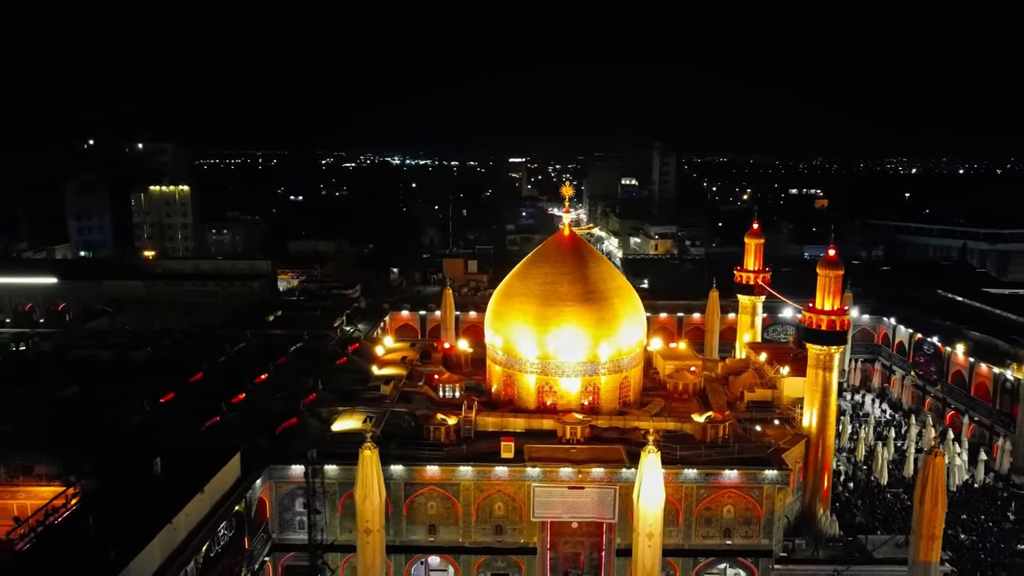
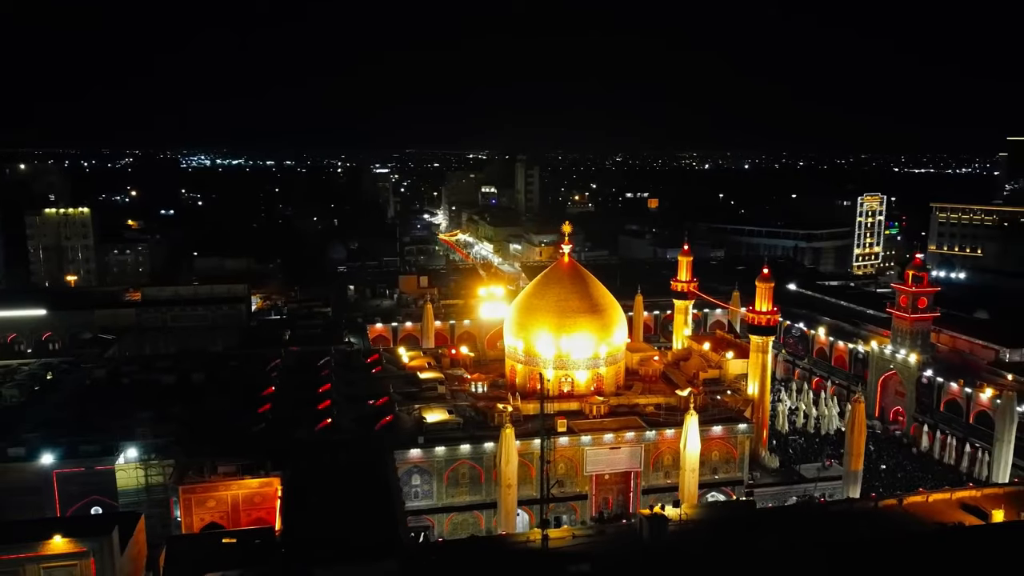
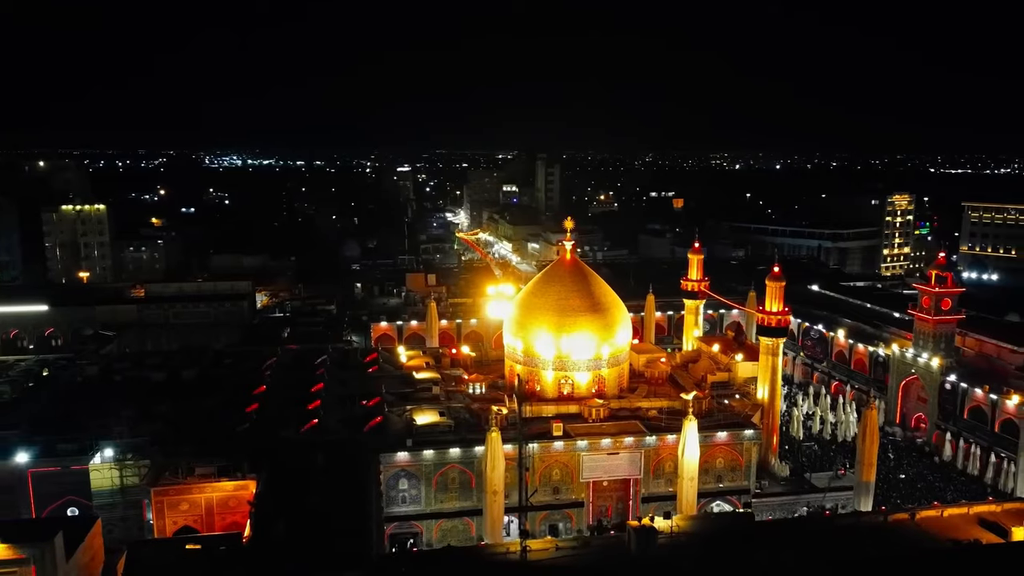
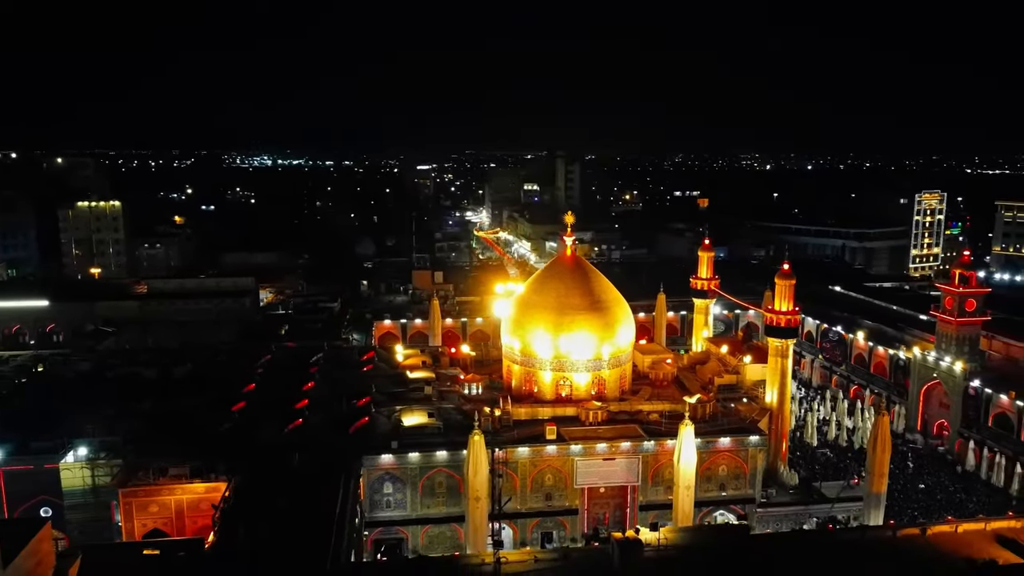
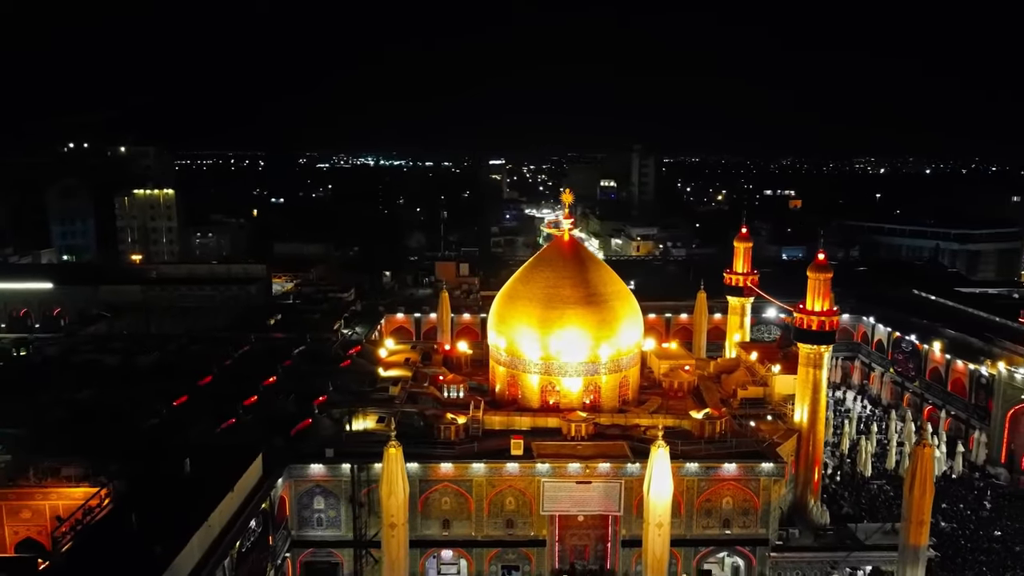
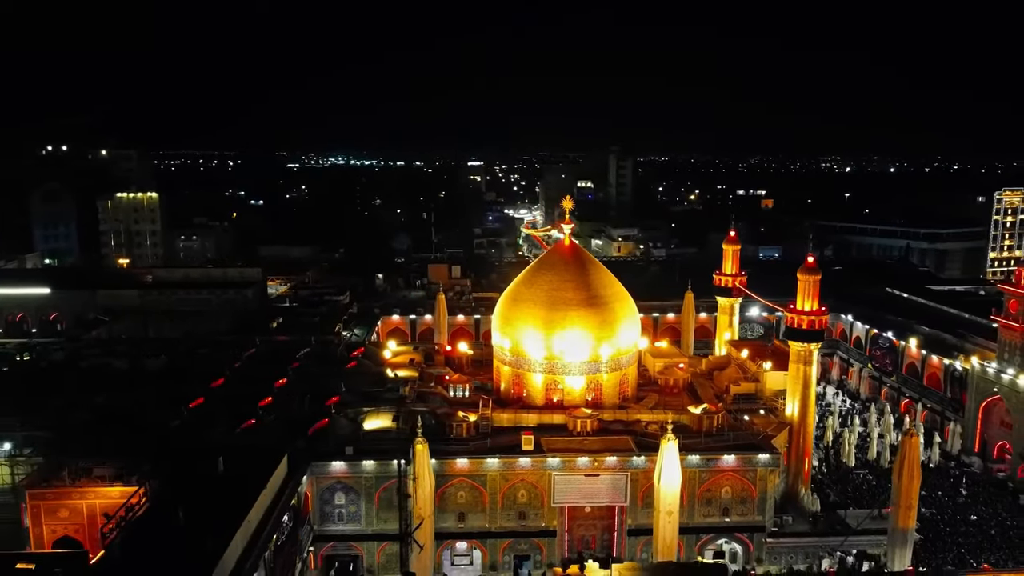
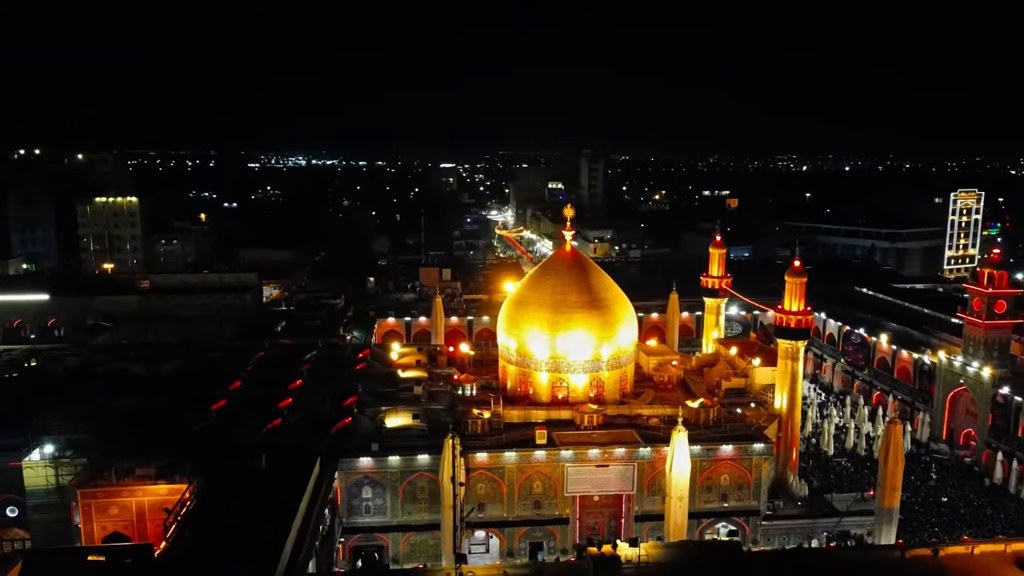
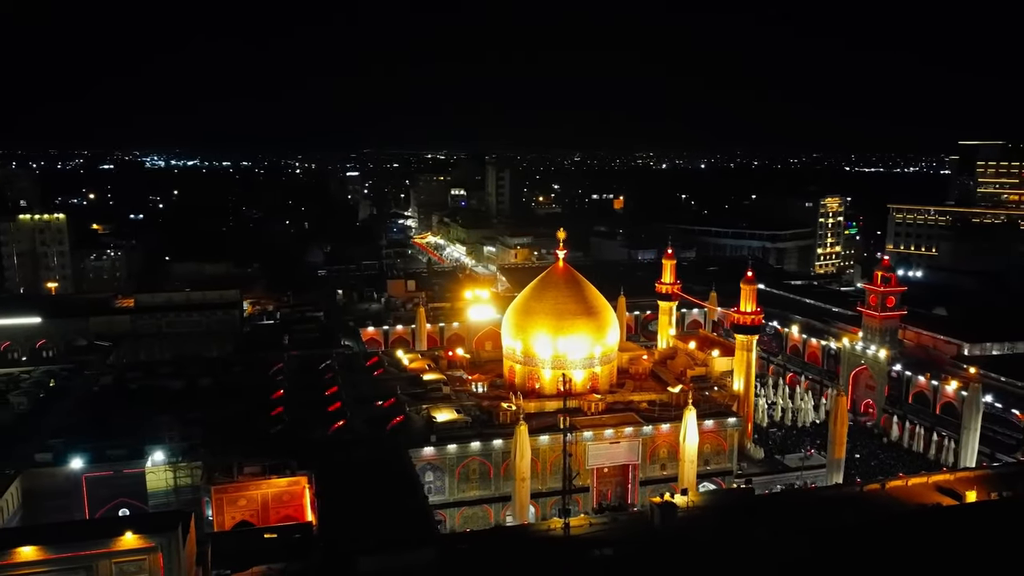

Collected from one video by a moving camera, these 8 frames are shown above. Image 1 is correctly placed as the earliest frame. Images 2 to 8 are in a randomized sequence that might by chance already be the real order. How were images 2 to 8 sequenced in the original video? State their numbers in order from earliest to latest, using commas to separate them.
5, 6, 7, 4, 3, 2, 8
